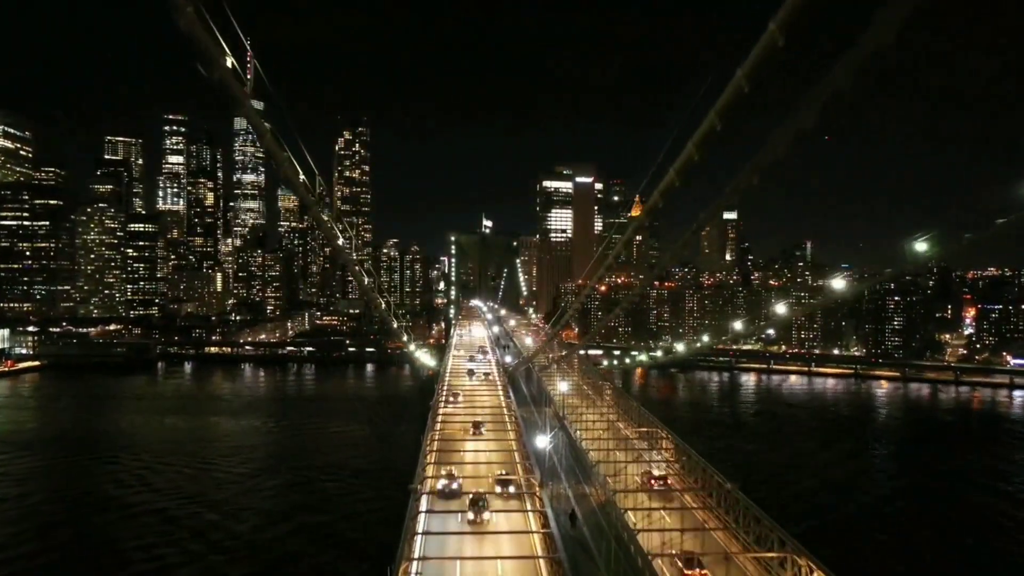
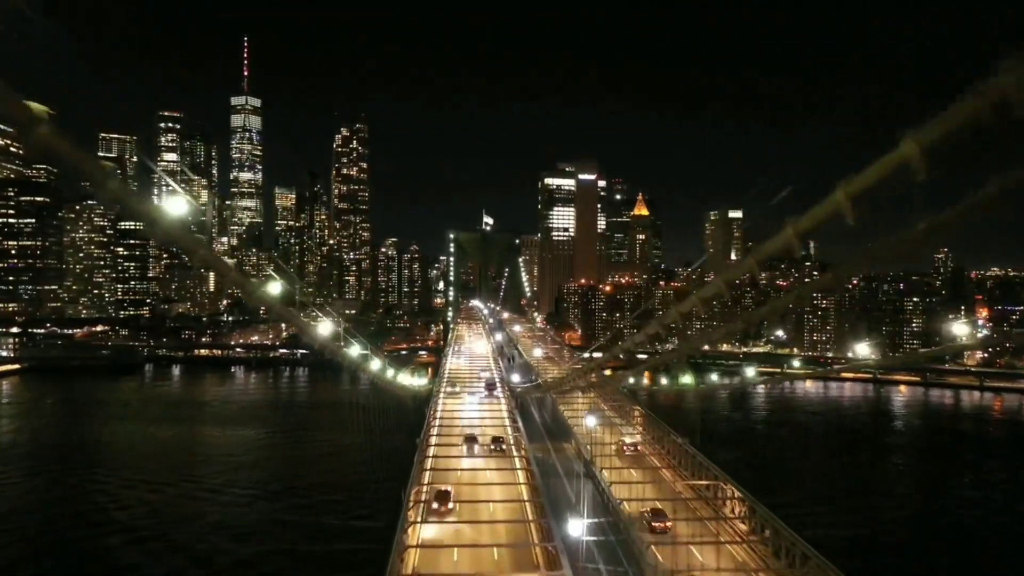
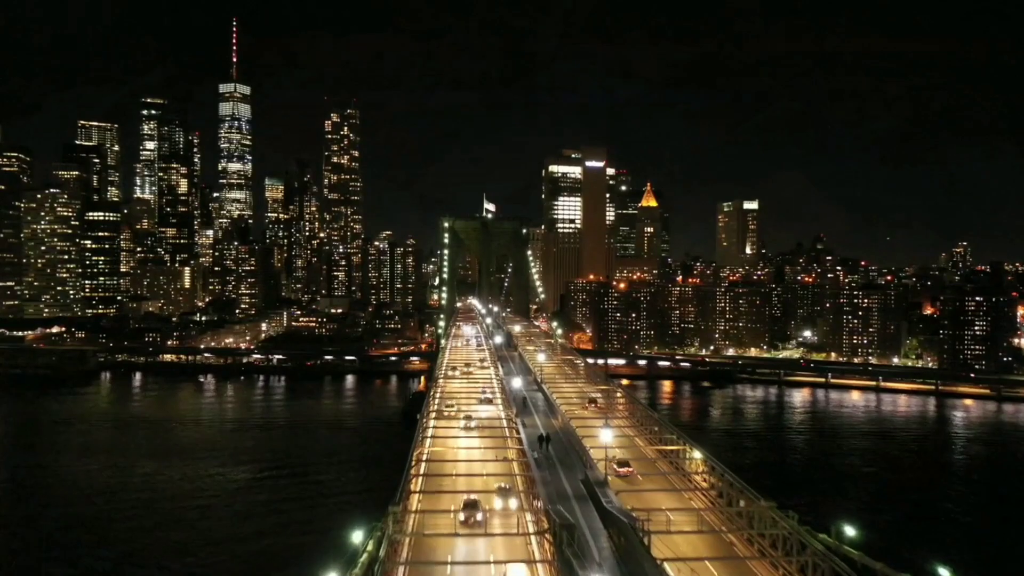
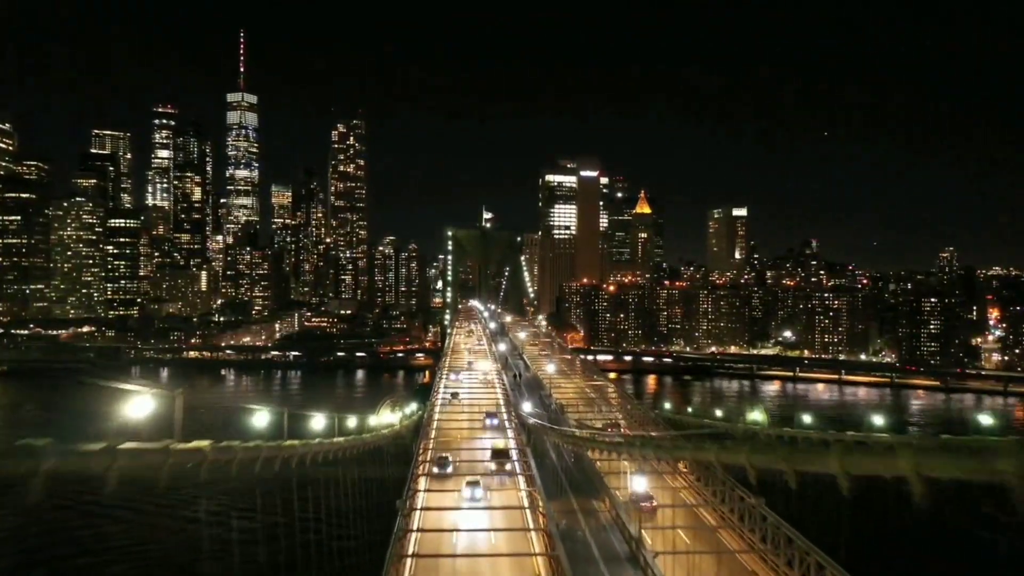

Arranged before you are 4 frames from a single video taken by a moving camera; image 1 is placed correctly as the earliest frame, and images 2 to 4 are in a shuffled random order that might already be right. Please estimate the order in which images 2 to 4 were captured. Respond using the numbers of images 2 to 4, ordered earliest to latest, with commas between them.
2, 4, 3
